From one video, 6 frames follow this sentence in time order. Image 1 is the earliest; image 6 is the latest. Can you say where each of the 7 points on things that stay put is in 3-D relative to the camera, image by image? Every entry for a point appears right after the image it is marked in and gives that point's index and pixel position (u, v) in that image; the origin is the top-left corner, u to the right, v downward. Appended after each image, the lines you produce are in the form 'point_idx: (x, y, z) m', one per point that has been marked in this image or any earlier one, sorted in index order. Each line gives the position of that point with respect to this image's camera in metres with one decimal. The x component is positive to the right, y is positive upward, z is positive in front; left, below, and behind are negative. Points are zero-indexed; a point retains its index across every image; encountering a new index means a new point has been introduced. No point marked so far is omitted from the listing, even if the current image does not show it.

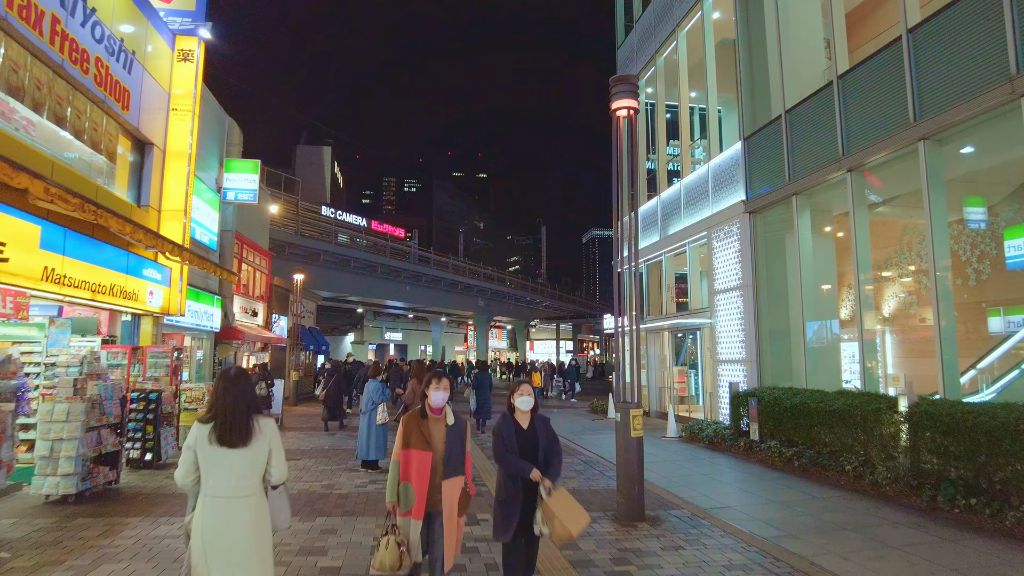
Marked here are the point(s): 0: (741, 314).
0: (+5.1, -0.6, +12.9) m
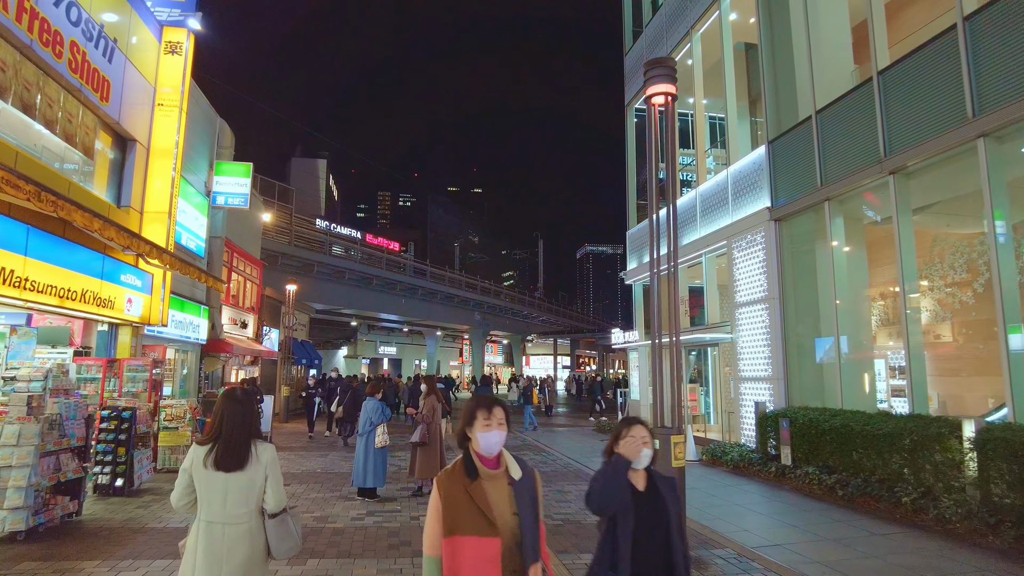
0: (+5.3, -0.8, +12.0) m
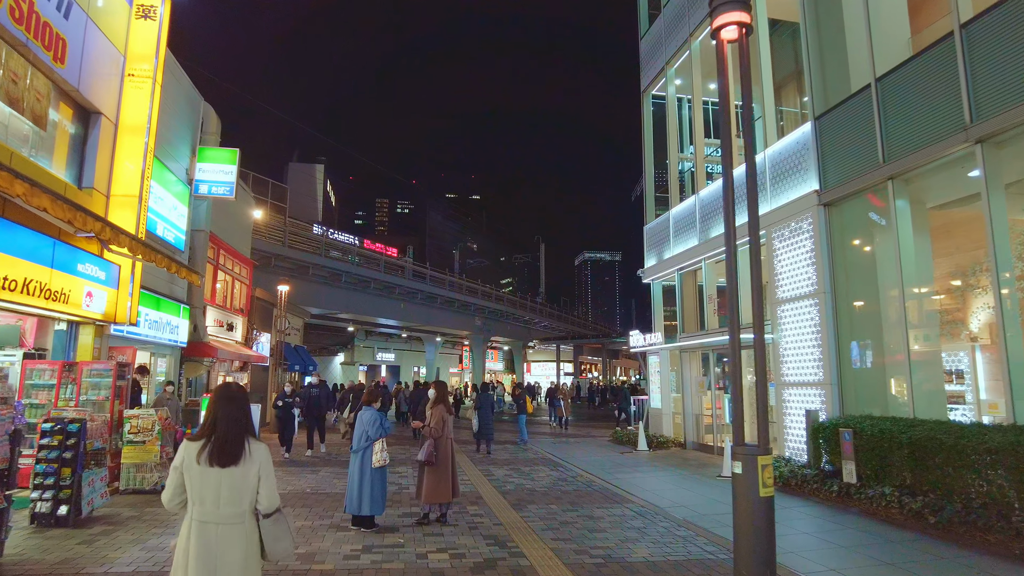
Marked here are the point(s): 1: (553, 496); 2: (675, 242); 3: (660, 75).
0: (+5.6, -0.7, +10.7) m
1: (+0.7, -3.4, +9.5) m
2: (+4.8, +1.3, +16.8) m
3: (+4.7, +6.8, +18.5) m
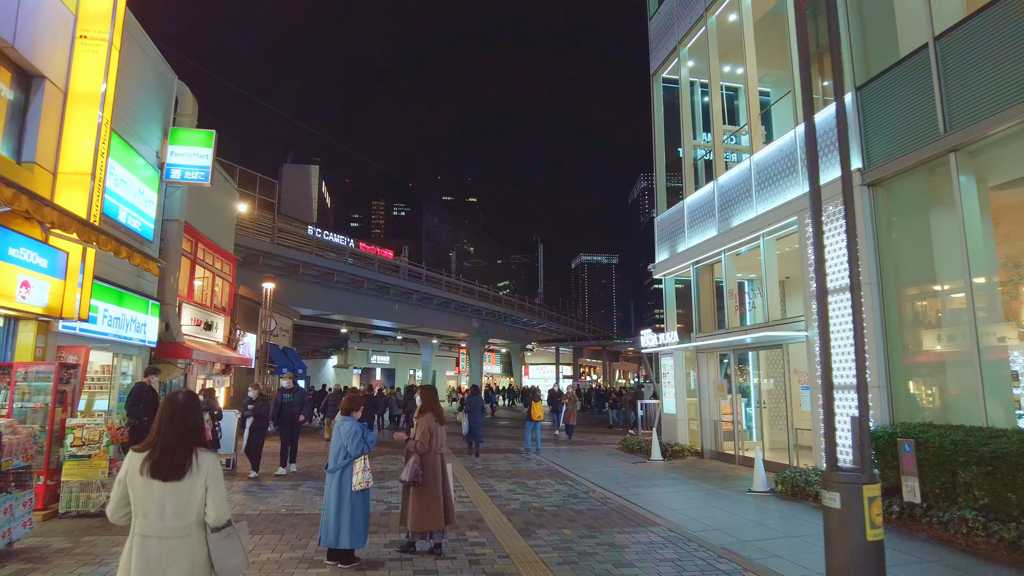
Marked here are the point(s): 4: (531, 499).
0: (+5.6, -0.6, +9.5) m
1: (+0.7, -3.3, +8.2) m
2: (+4.8, +1.5, +15.5) m
3: (+4.8, +6.9, +17.3) m
4: (+0.3, -3.5, +9.5) m
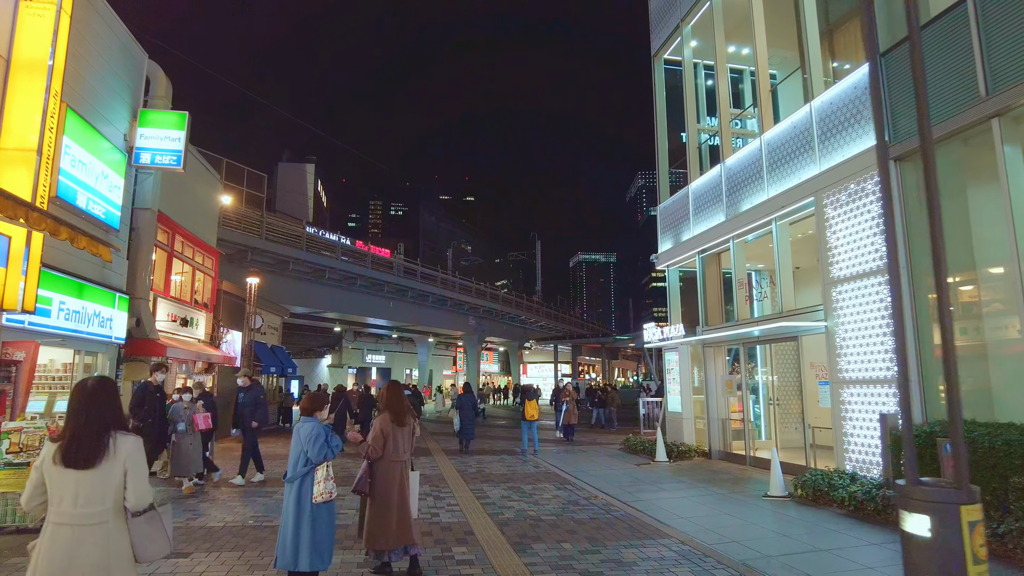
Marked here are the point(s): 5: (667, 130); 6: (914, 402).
0: (+5.5, -0.3, +8.6) m
1: (+0.7, -3.1, +7.3) m
2: (+4.7, +1.7, +14.7) m
3: (+4.6, +7.1, +16.4) m
4: (+0.2, -3.3, +8.6) m
5: (+4.6, +4.7, +17.2) m
6: (+5.6, -1.6, +8.0) m
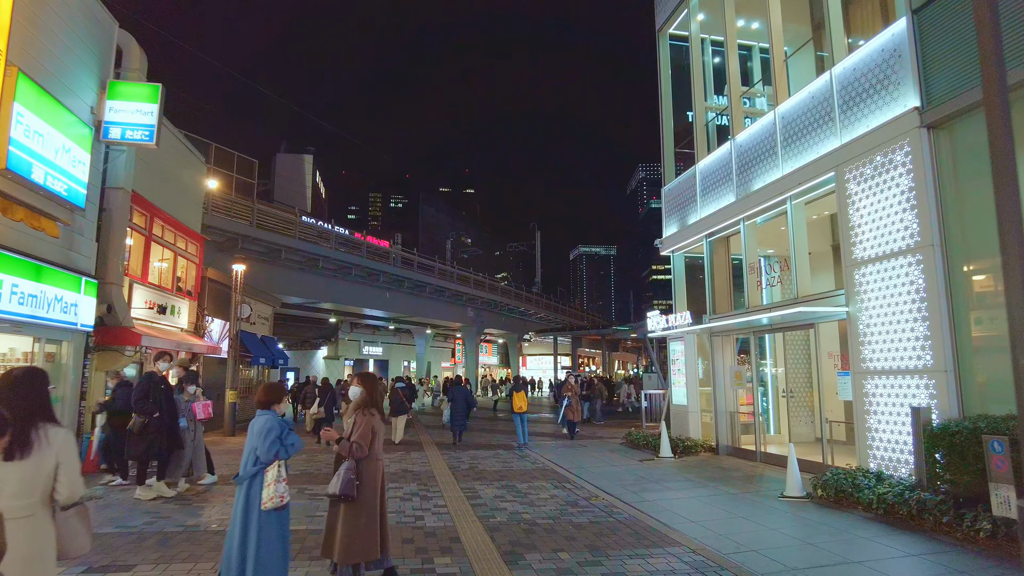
0: (+5.4, -0.1, +7.8) m
1: (+0.6, -2.8, +6.6) m
2: (+4.6, +2.0, +13.9) m
3: (+4.5, +7.5, +15.5) m
4: (+0.1, -3.0, +7.9) m
5: (+4.5, +5.0, +16.3) m
6: (+5.5, -1.3, +7.3) m
